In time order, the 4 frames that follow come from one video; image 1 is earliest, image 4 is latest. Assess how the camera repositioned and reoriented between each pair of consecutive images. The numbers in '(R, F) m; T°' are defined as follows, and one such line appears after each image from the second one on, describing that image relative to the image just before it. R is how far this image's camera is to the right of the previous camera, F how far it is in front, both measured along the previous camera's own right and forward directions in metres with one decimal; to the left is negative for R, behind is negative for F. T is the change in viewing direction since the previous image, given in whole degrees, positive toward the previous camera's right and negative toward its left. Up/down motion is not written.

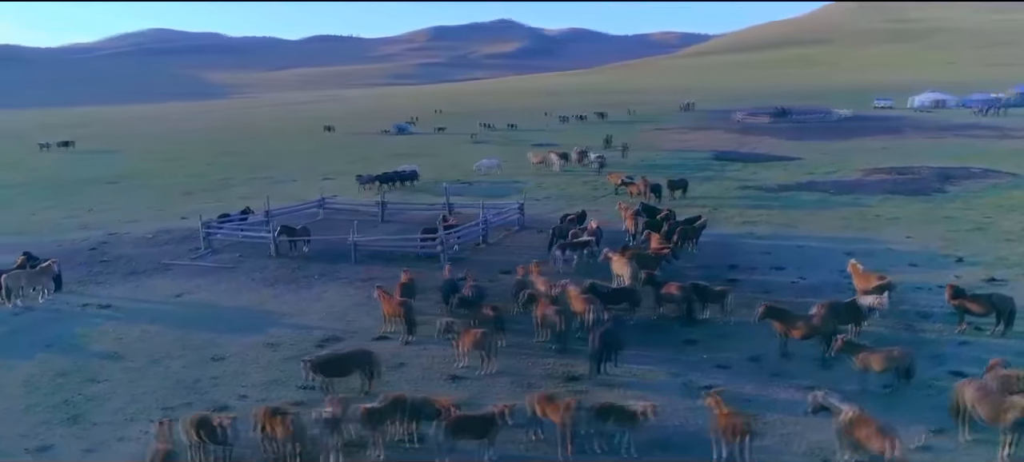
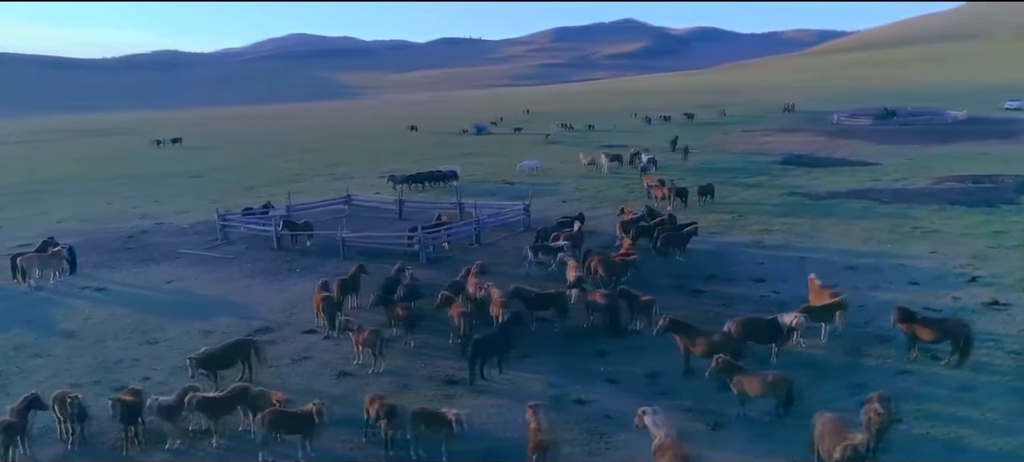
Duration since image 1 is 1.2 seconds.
(+4.2, +0.6) m; -10°
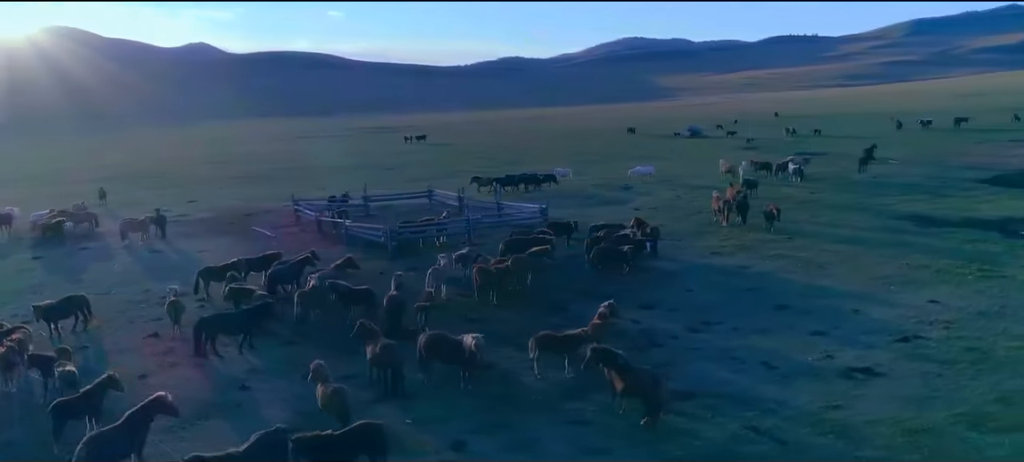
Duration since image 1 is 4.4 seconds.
(+10.4, +2.5) m; -25°
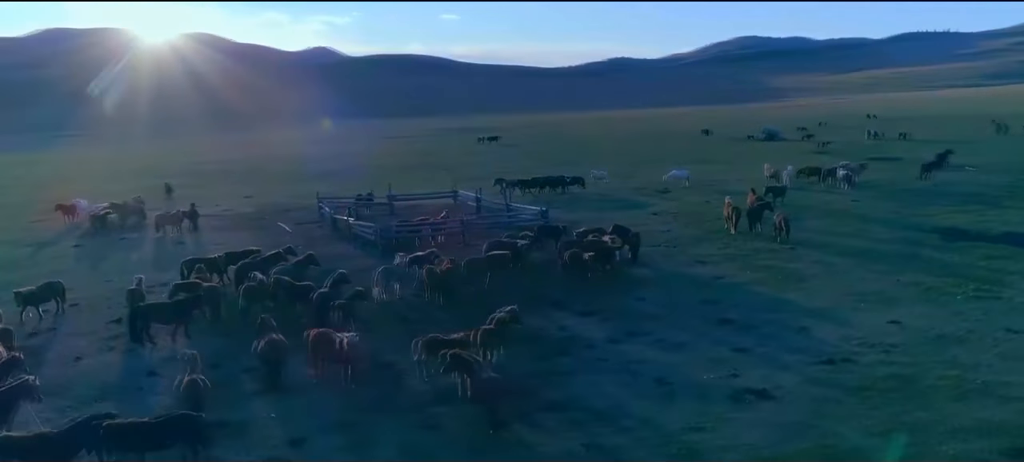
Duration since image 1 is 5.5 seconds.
(+3.7, +0.4) m; -8°
